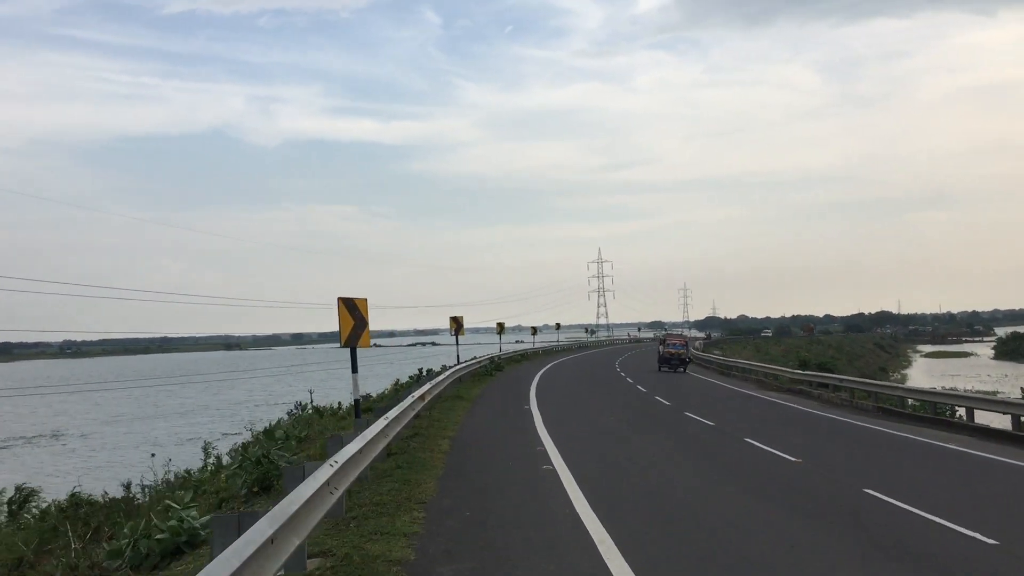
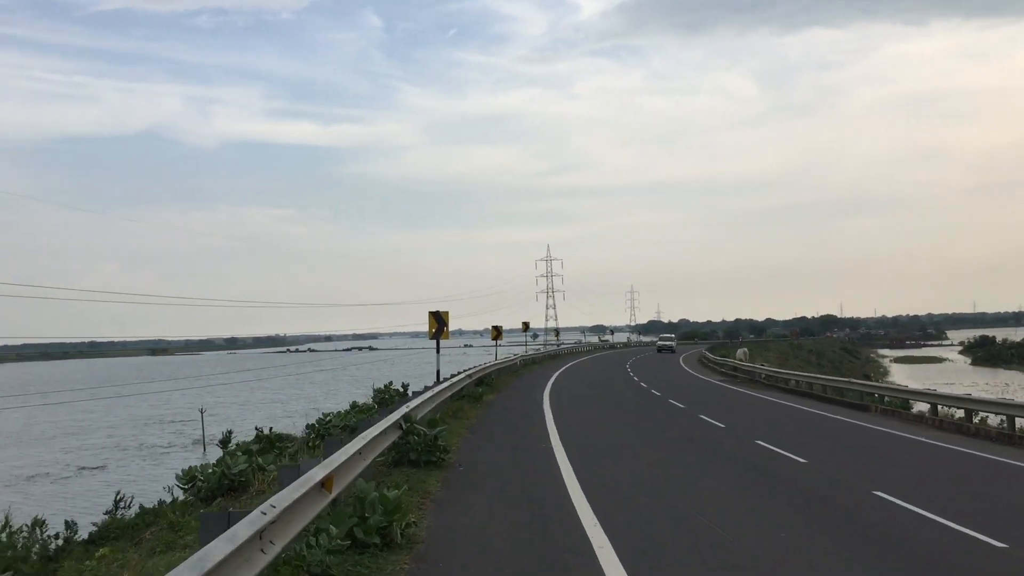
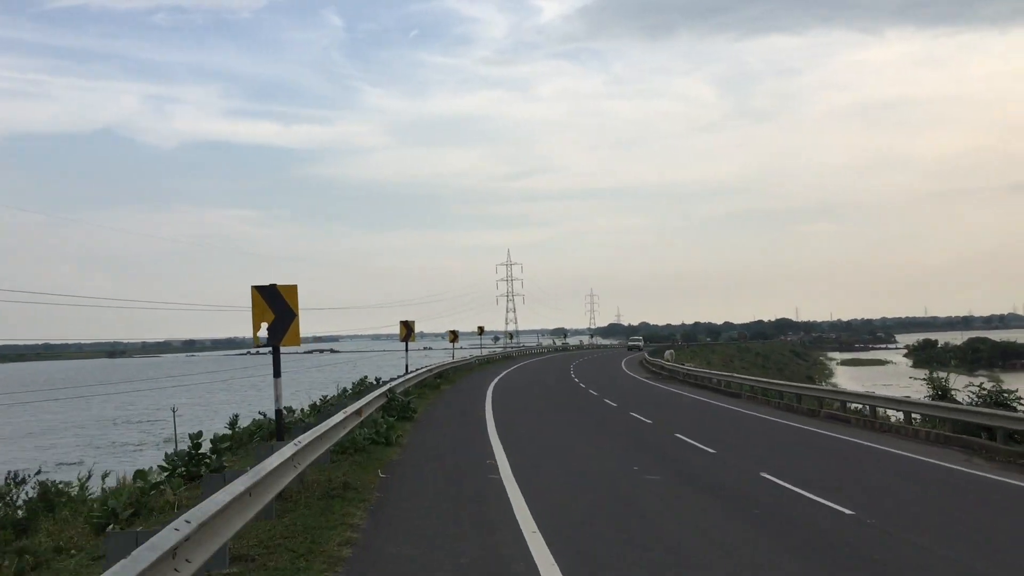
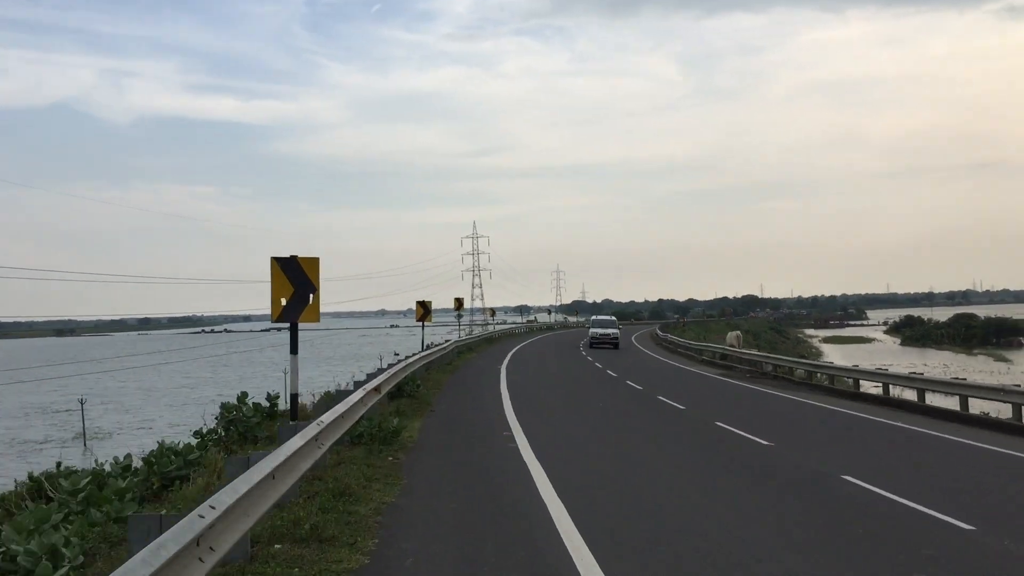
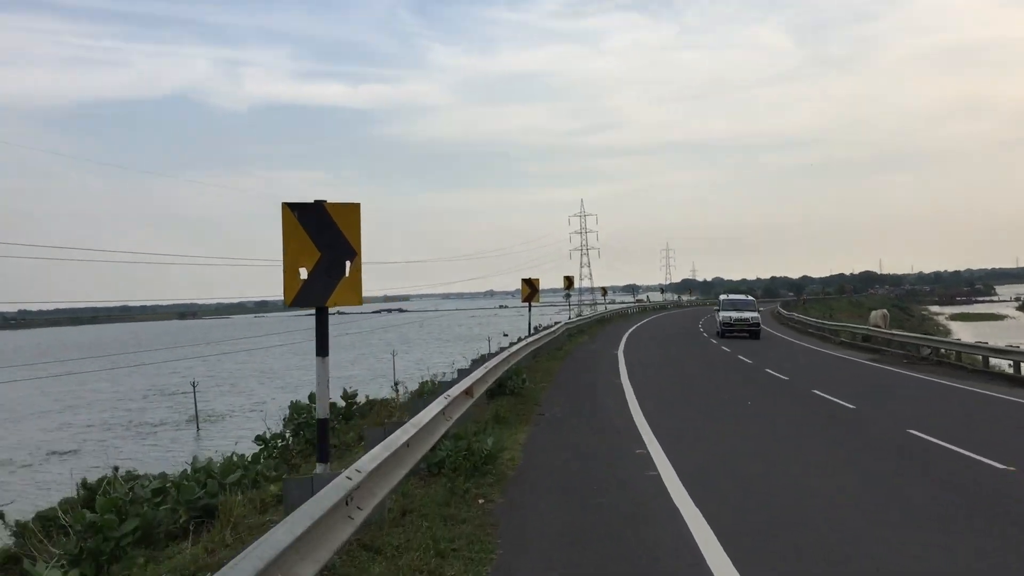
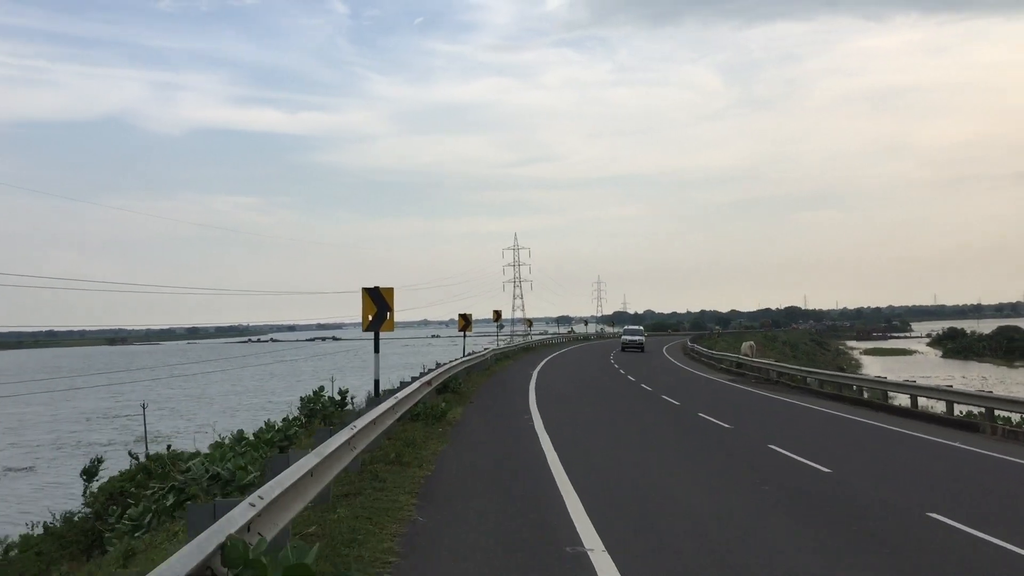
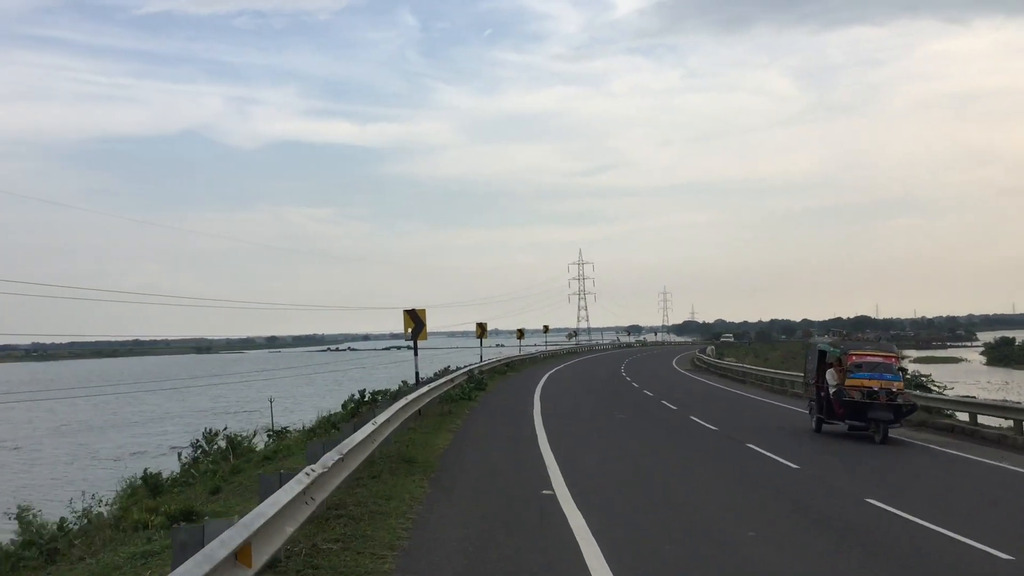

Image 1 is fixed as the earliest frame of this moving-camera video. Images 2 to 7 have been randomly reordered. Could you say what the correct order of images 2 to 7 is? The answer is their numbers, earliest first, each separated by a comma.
7, 3, 2, 6, 4, 5
